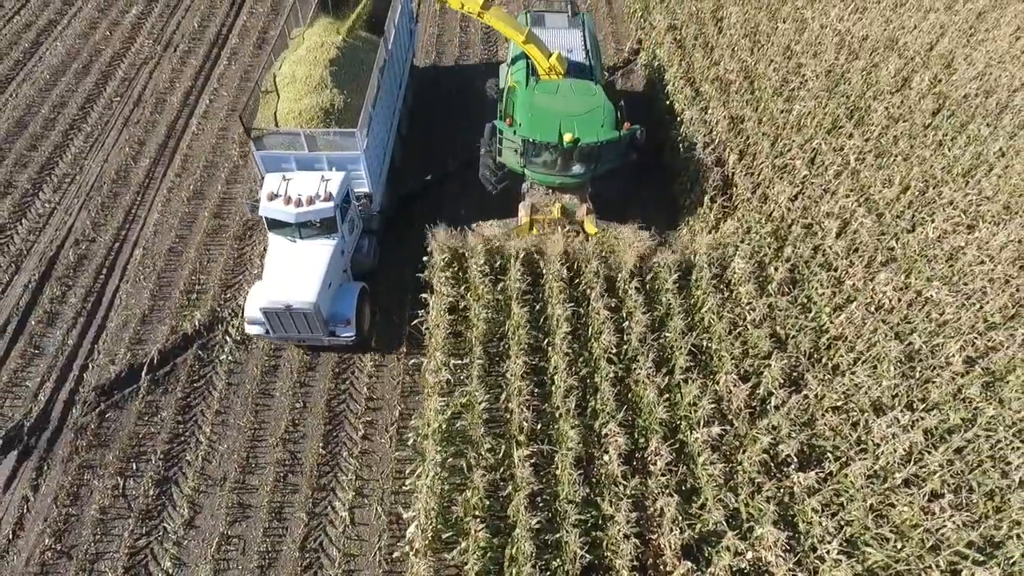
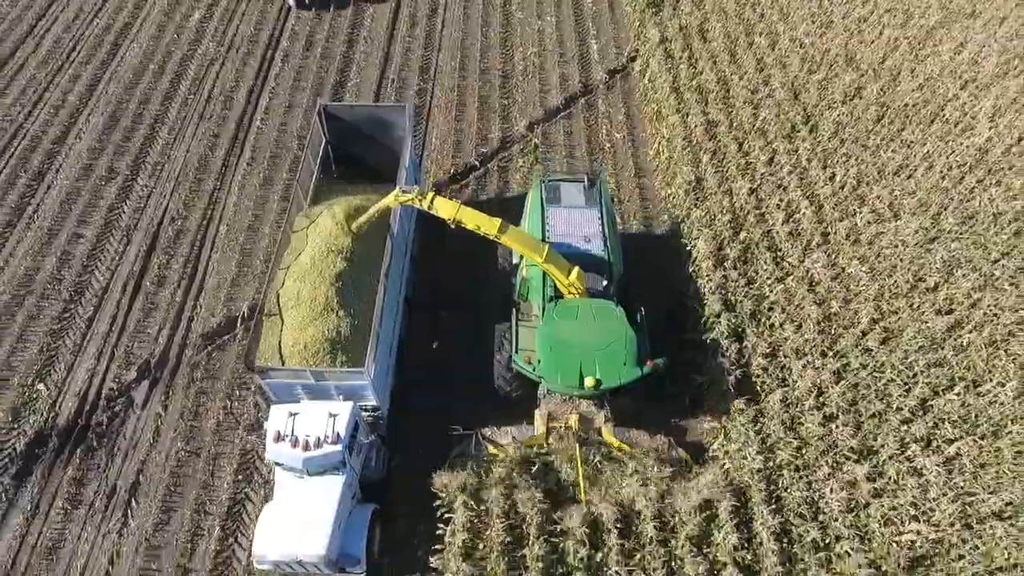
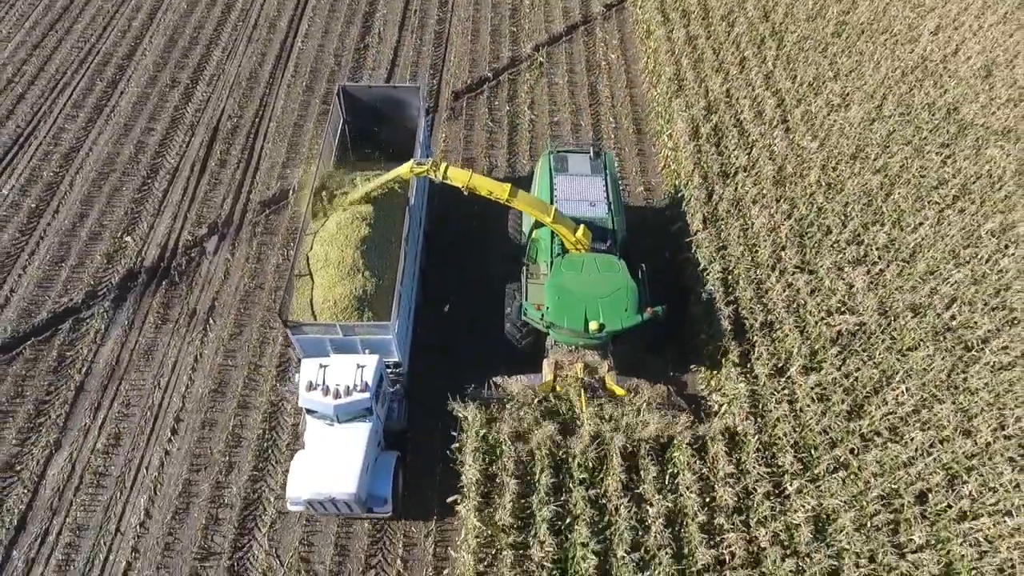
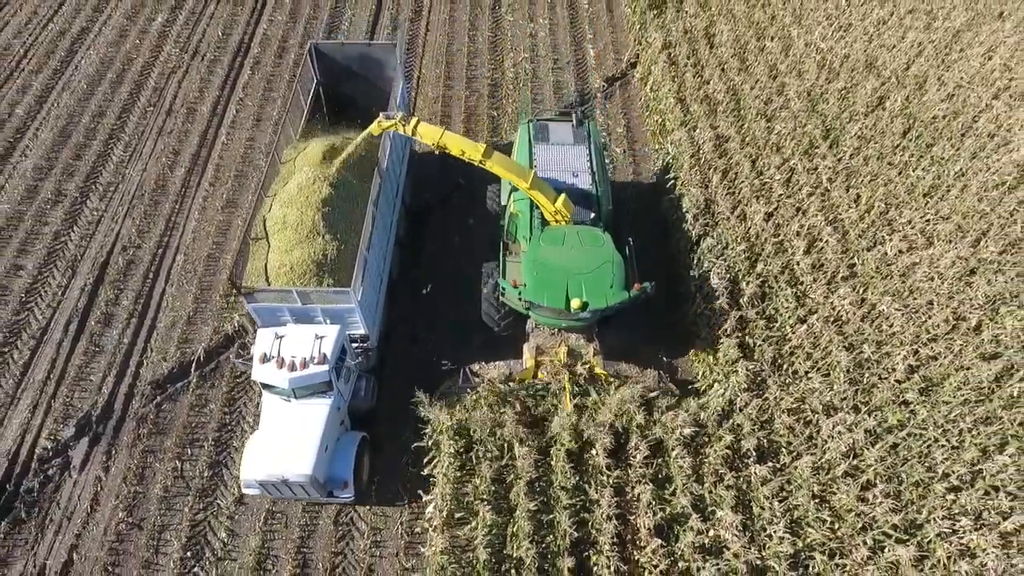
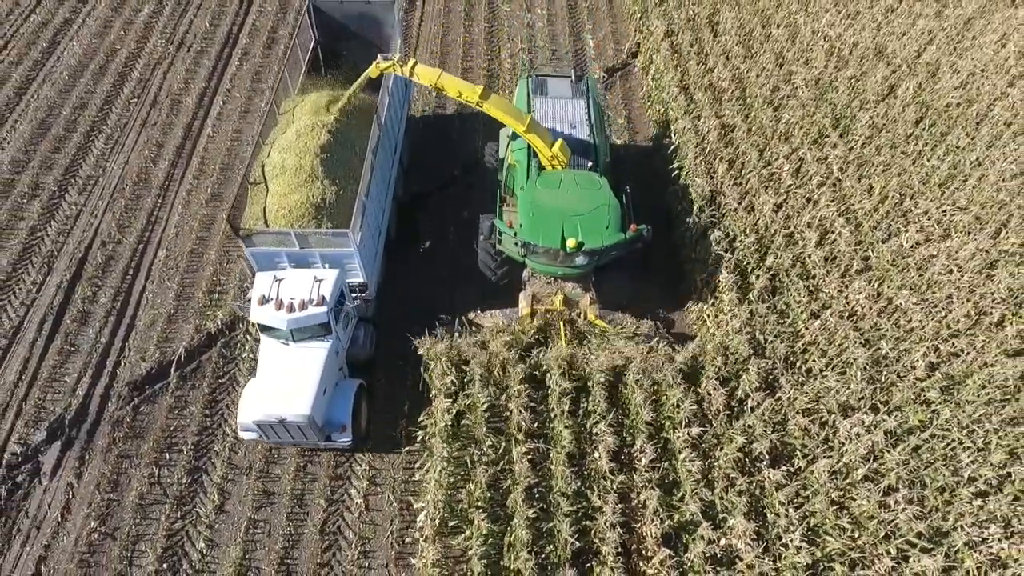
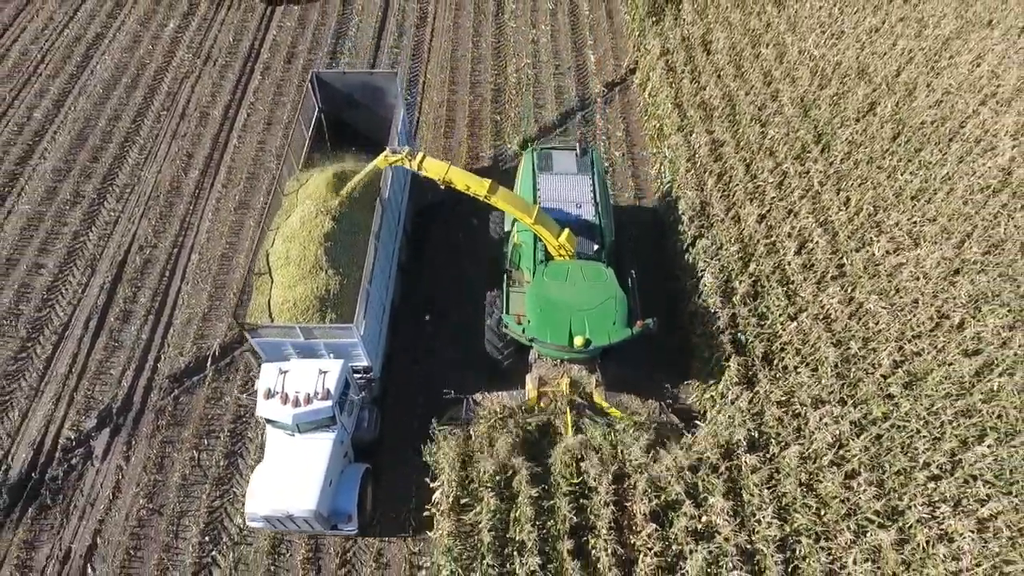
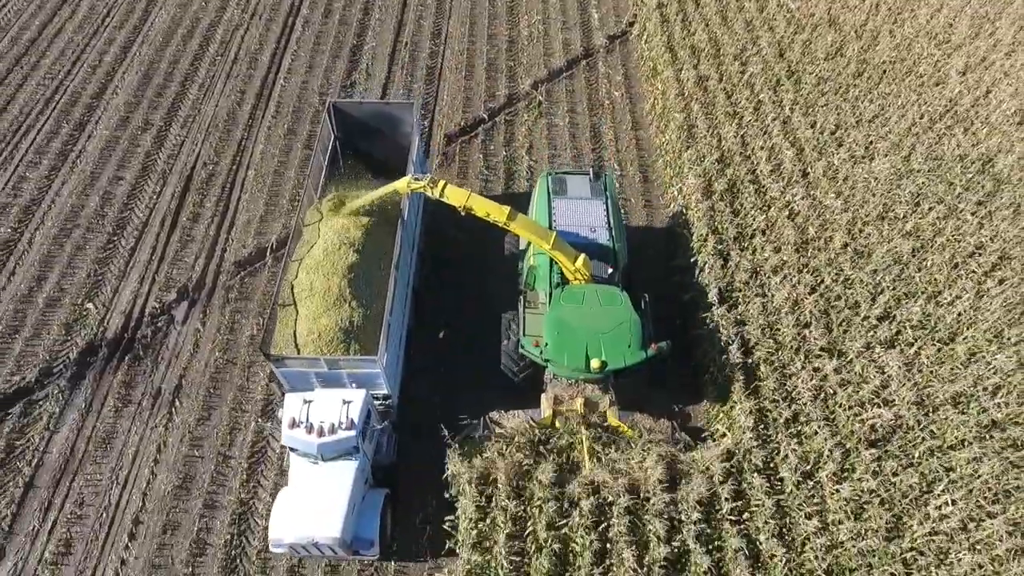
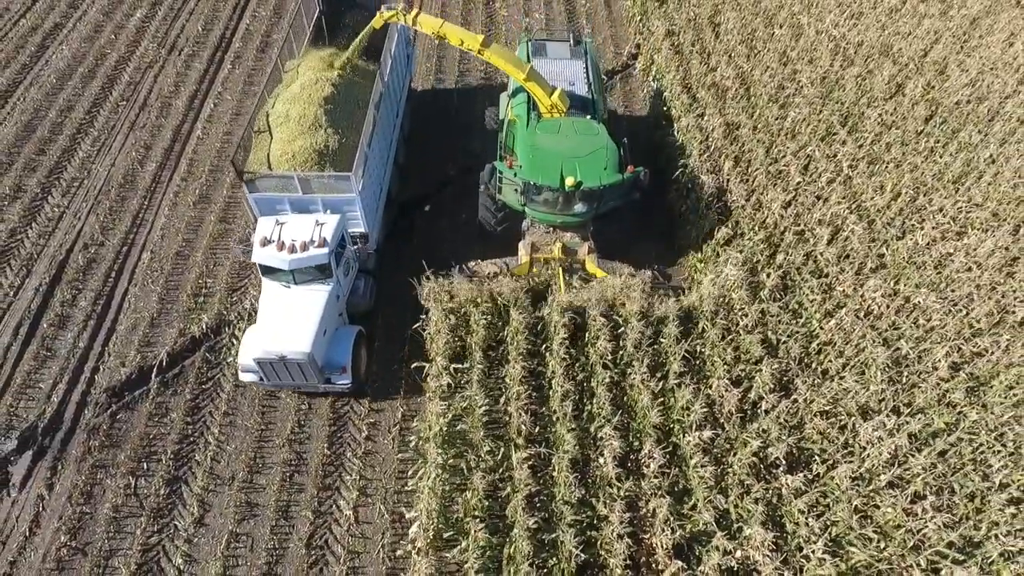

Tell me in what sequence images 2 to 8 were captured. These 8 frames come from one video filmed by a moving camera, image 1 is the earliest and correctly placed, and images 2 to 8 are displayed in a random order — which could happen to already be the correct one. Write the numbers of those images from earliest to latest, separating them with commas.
8, 5, 4, 6, 2, 7, 3
